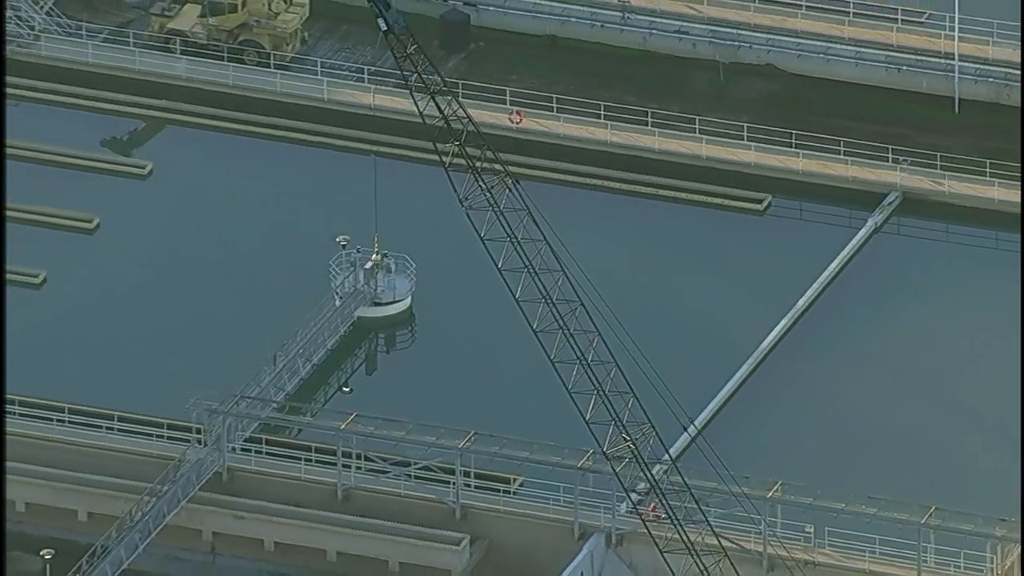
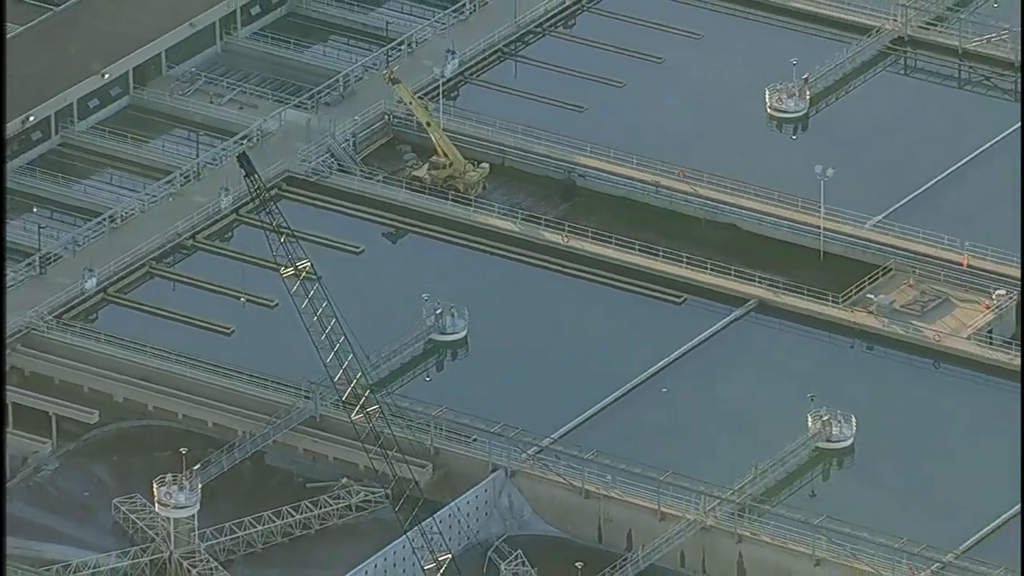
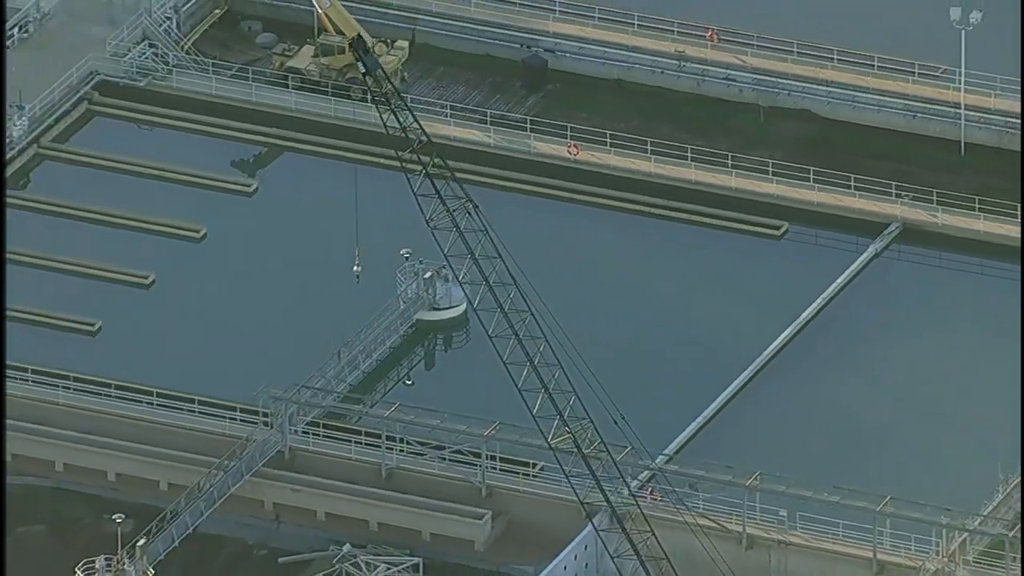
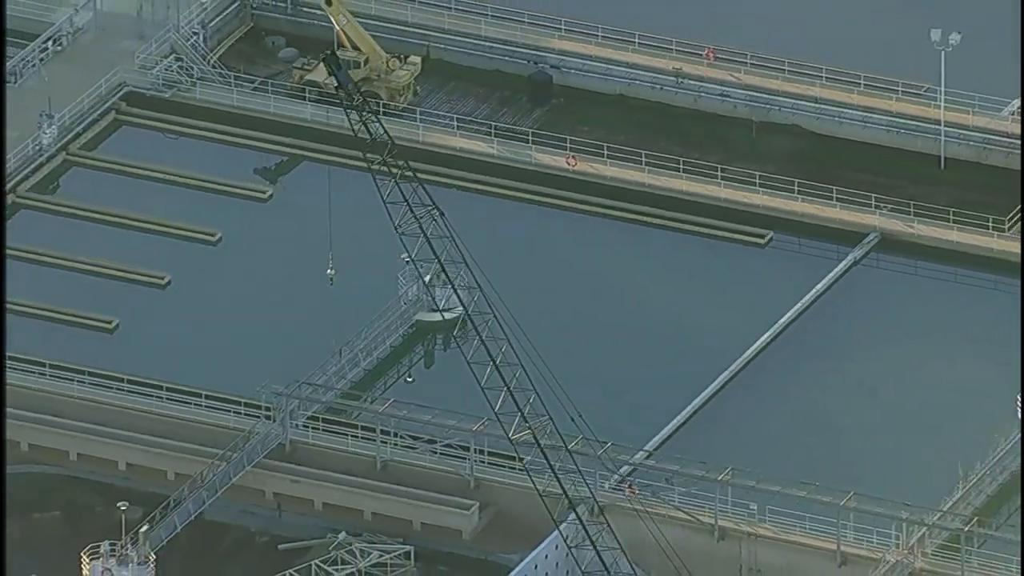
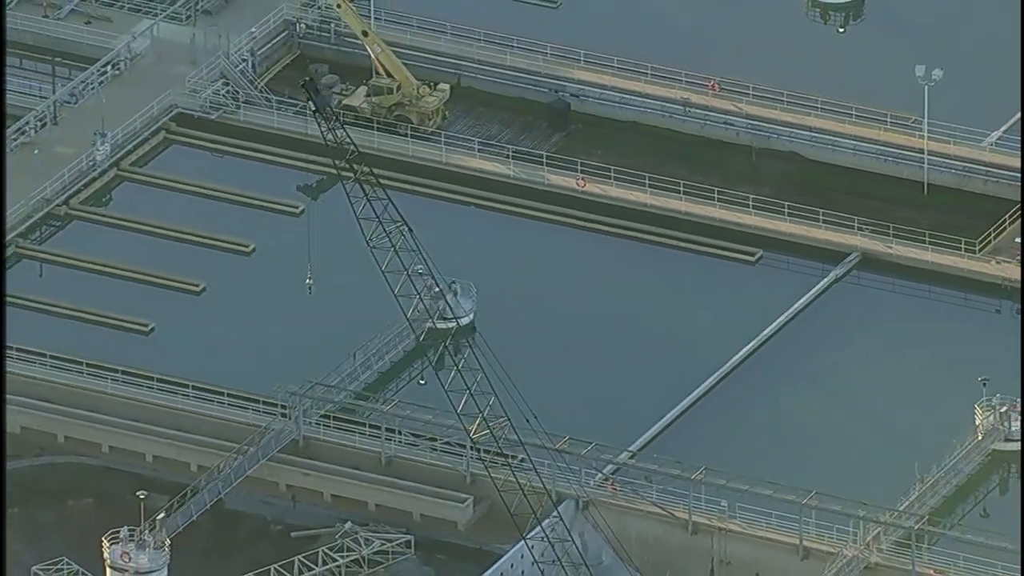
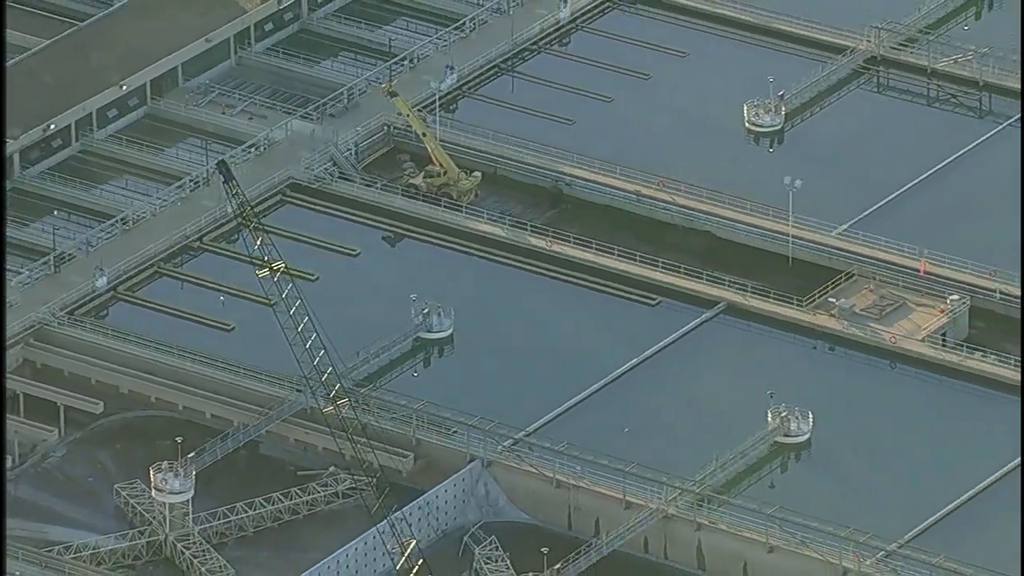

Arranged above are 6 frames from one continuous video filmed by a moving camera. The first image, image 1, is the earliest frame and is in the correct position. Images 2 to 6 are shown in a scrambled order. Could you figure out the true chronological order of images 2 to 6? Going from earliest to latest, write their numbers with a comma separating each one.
3, 4, 5, 2, 6
